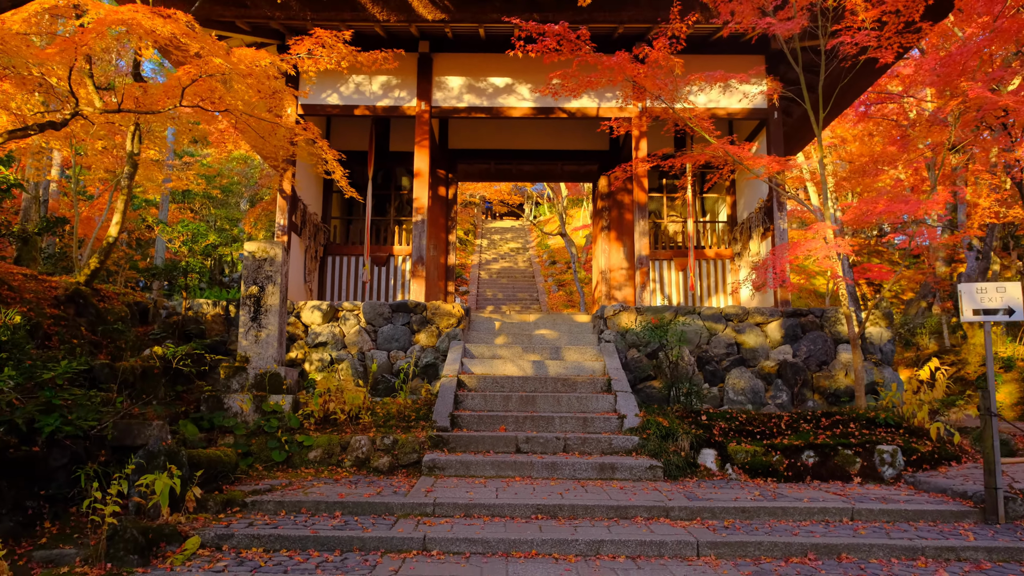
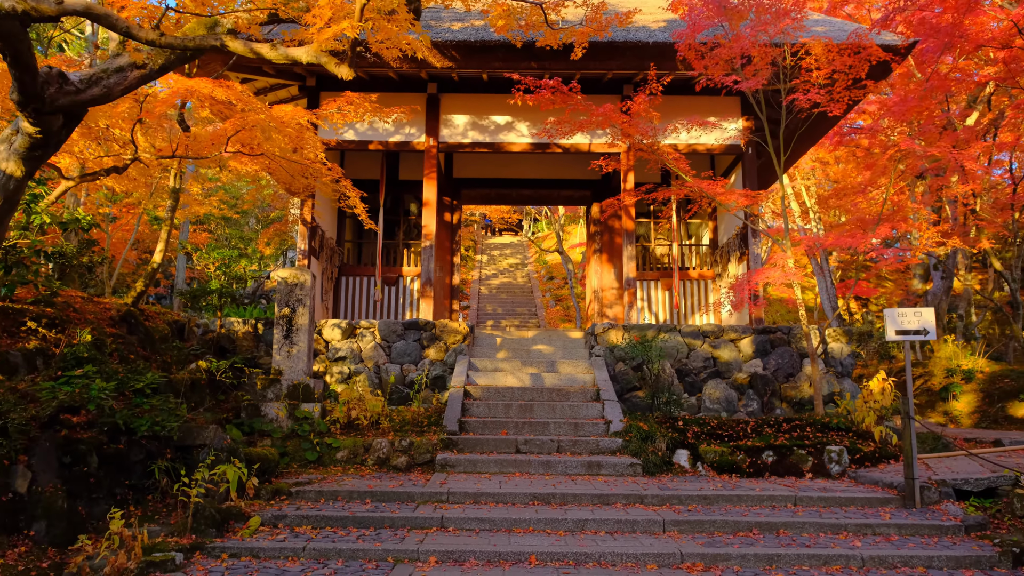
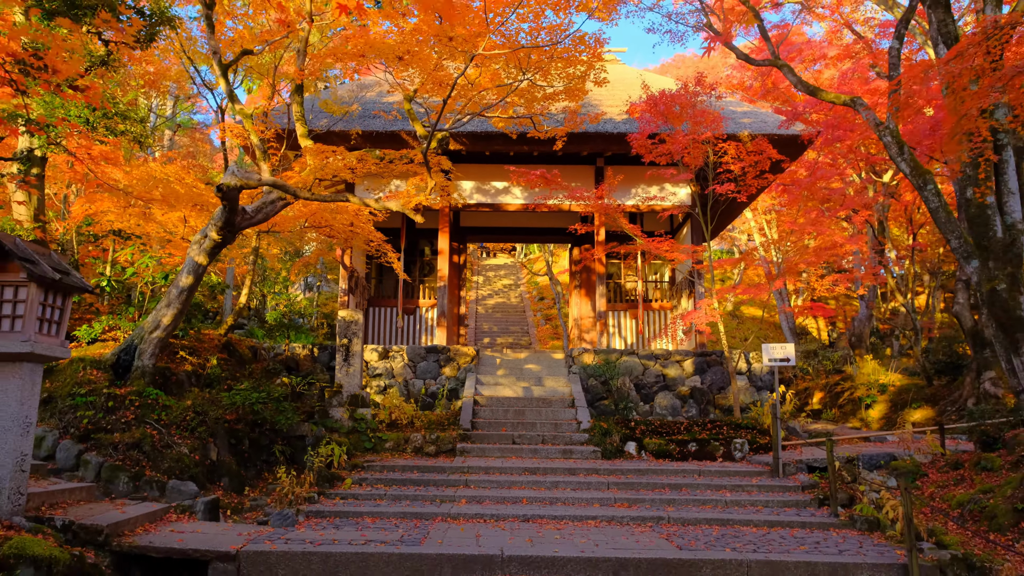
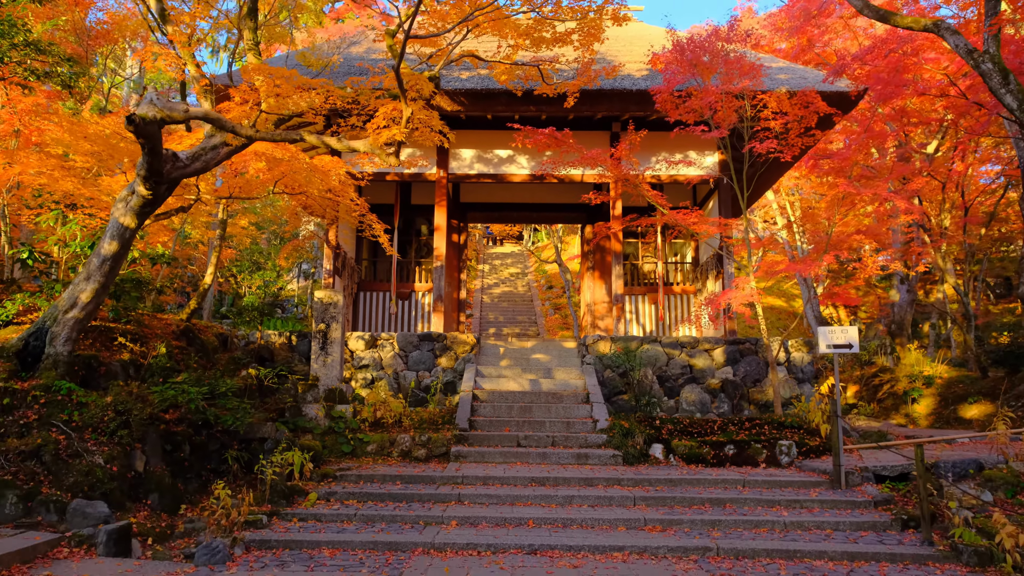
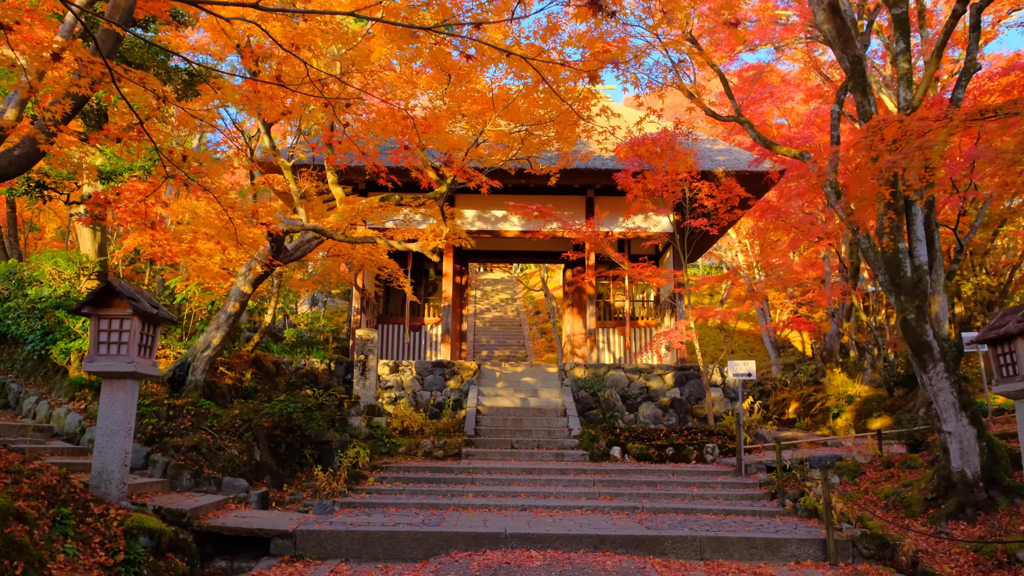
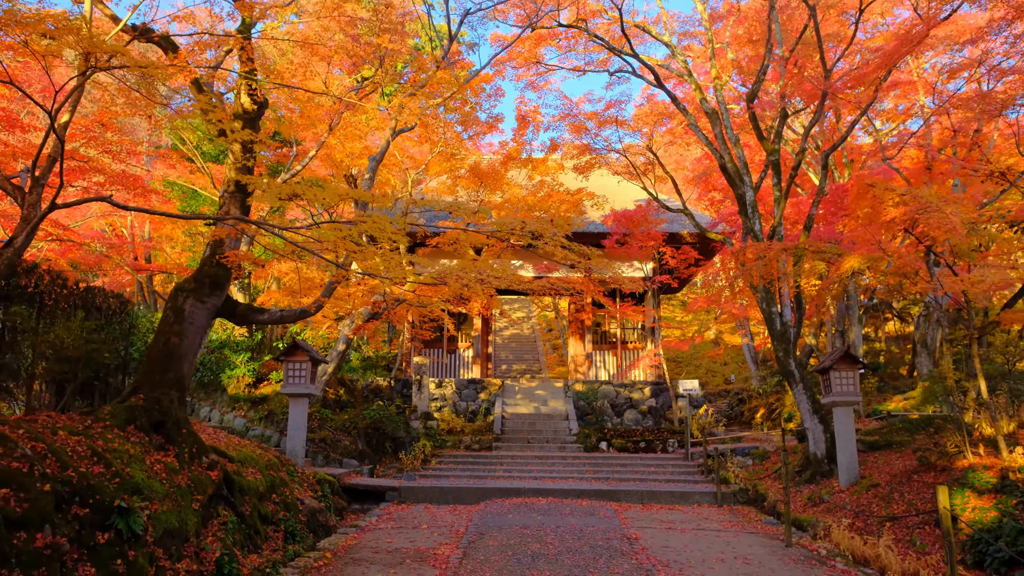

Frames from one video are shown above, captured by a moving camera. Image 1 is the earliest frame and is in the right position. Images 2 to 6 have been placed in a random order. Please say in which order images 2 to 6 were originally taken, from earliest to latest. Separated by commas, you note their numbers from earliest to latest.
2, 4, 3, 5, 6
